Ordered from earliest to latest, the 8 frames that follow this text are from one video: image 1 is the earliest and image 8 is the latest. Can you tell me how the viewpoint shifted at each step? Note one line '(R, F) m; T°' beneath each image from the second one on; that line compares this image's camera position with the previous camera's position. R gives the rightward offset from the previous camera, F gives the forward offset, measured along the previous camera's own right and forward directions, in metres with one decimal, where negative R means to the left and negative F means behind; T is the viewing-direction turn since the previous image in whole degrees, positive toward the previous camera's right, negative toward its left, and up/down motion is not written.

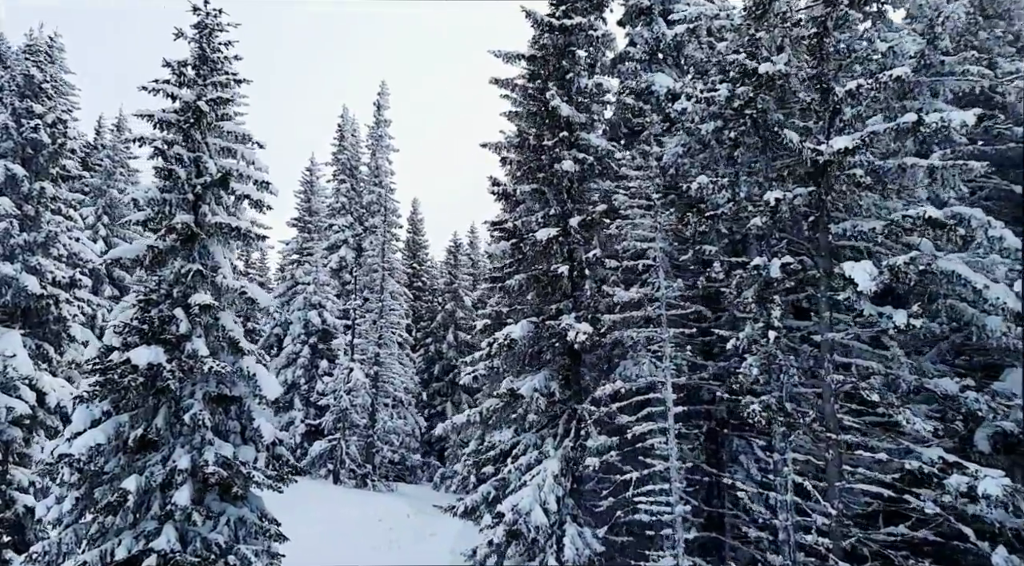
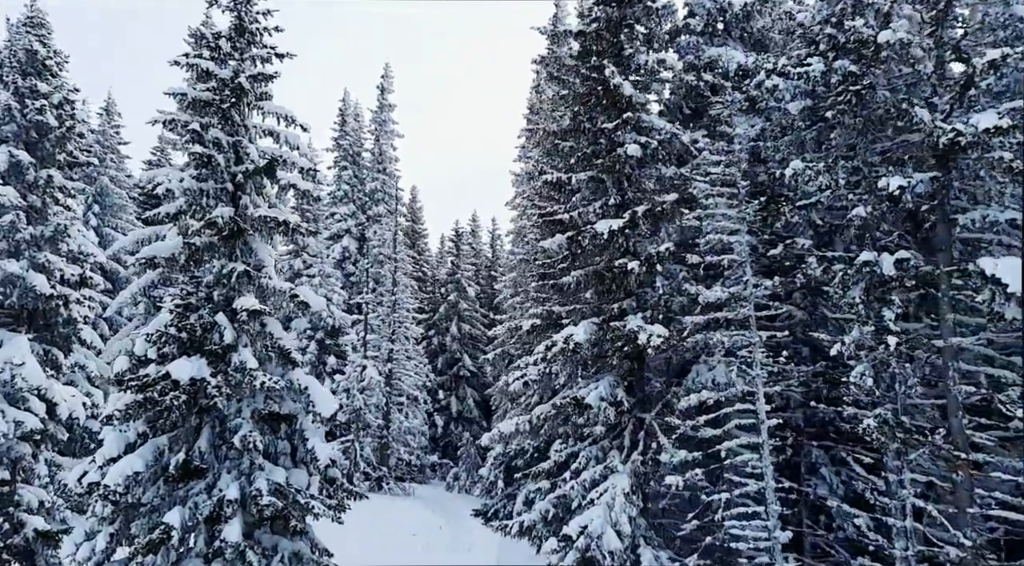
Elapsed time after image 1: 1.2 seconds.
(-1.9, +1.8) m; +1°
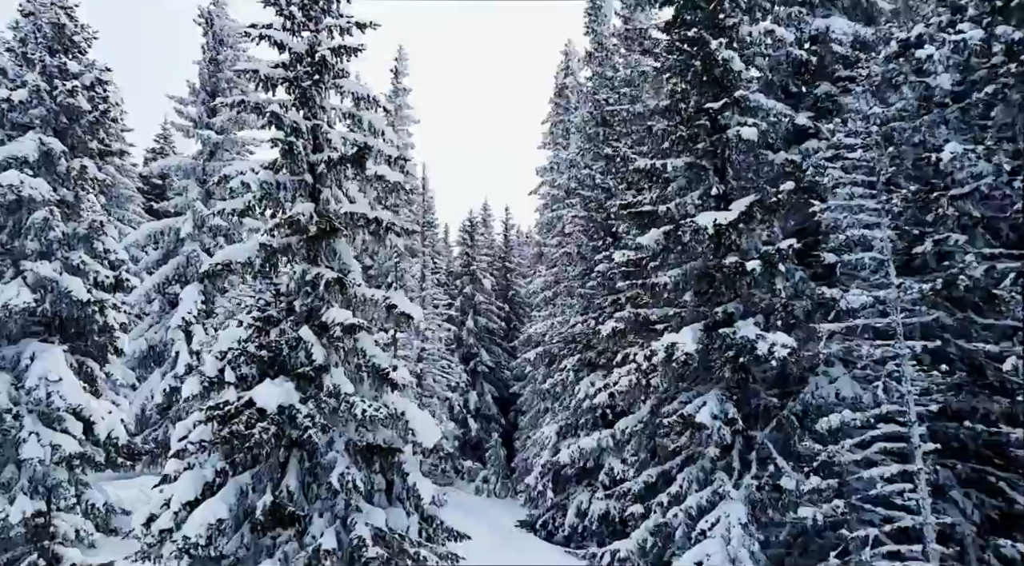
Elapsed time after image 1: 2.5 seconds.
(-2.2, +2.1) m; 0°
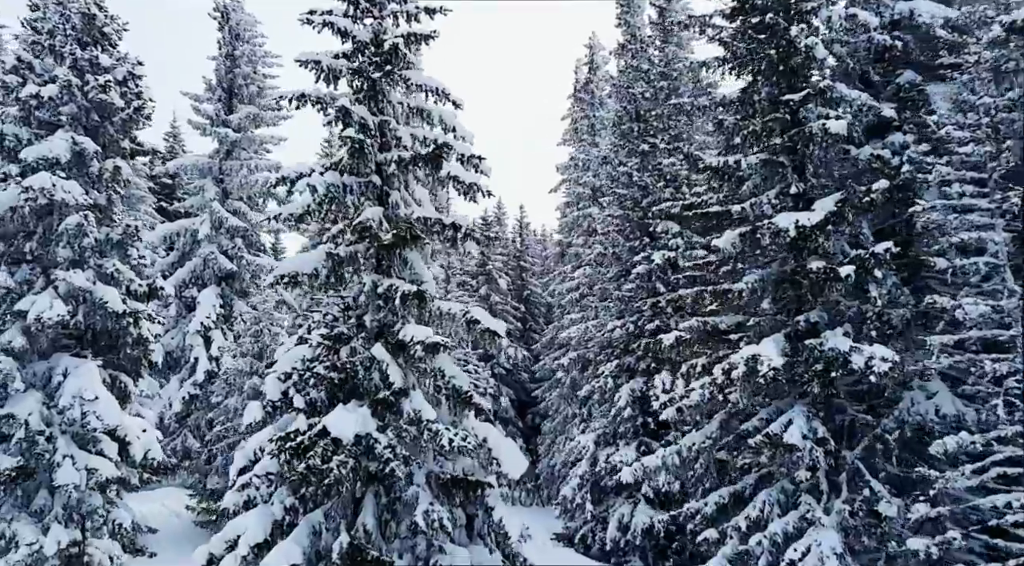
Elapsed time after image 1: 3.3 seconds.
(-1.3, +1.2) m; 0°
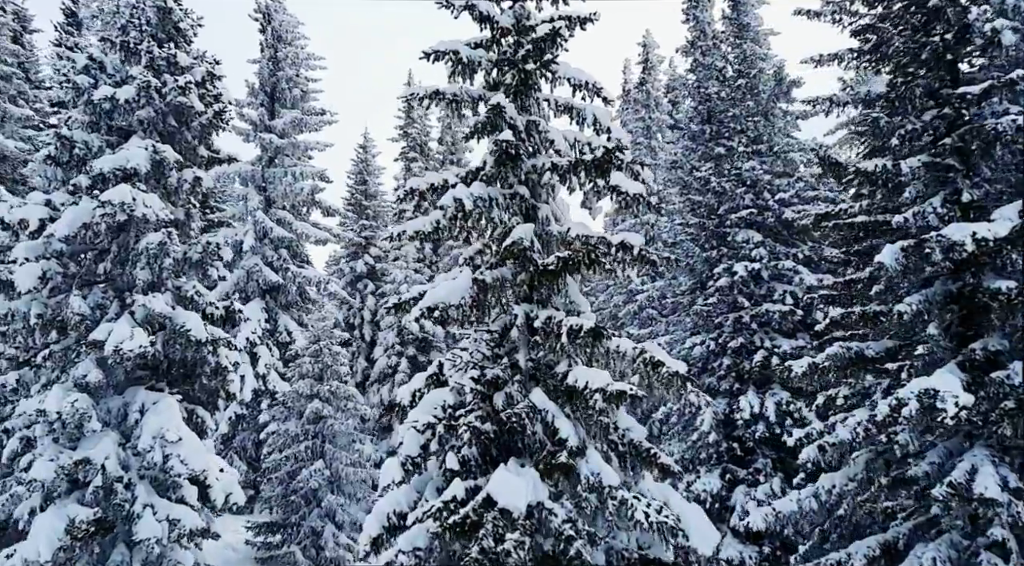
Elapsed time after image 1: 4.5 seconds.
(-2.0, +1.8) m; -1°
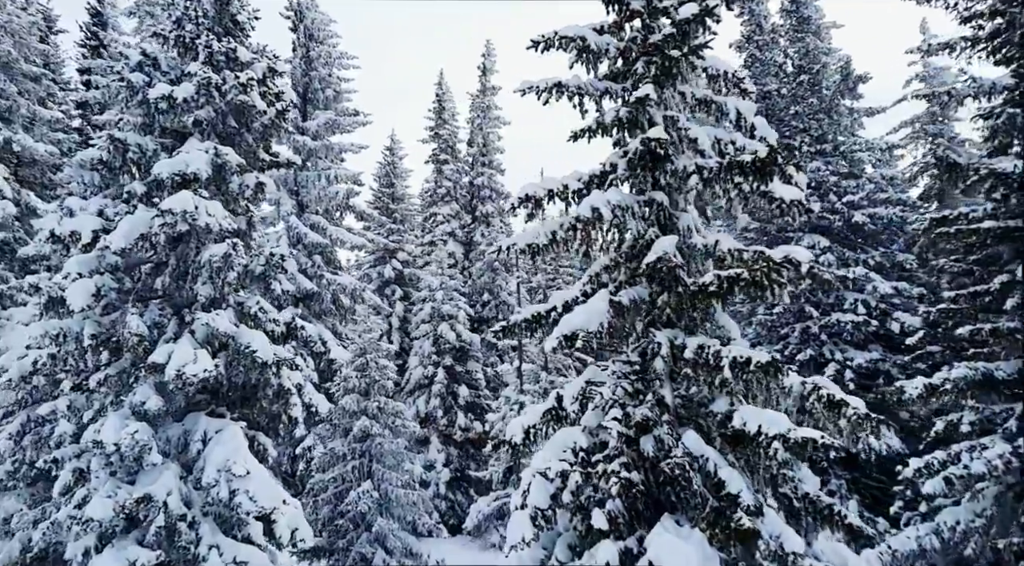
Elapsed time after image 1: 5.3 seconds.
(-1.4, +1.3) m; -1°
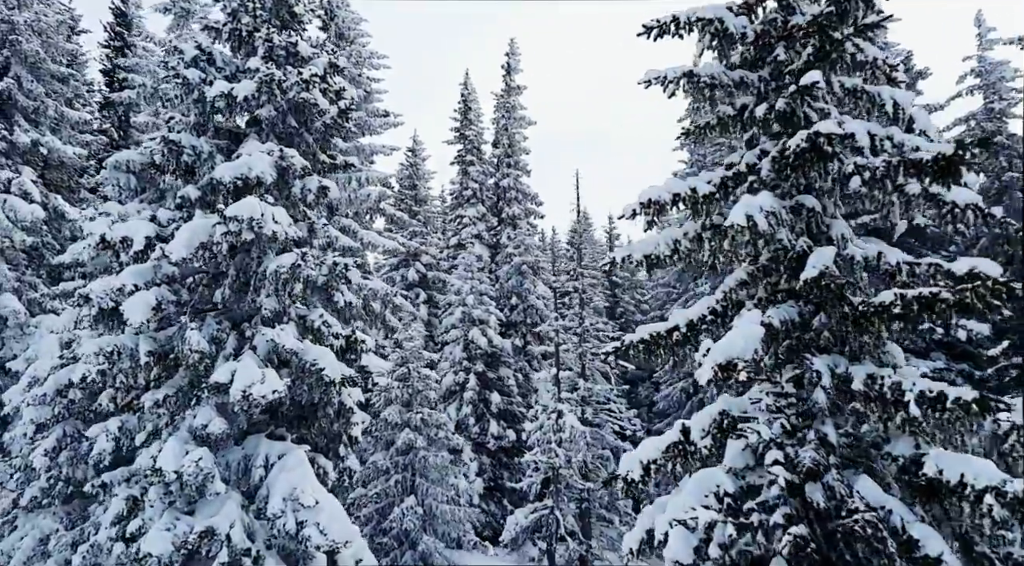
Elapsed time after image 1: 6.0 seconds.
(-1.2, +1.0) m; -1°
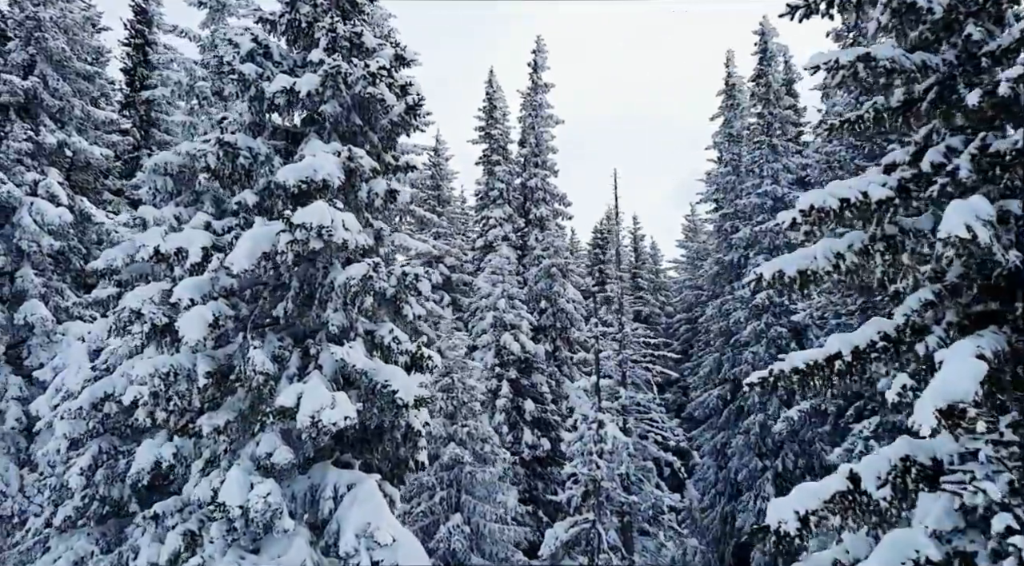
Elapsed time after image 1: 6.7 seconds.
(-1.2, +1.1) m; -1°
